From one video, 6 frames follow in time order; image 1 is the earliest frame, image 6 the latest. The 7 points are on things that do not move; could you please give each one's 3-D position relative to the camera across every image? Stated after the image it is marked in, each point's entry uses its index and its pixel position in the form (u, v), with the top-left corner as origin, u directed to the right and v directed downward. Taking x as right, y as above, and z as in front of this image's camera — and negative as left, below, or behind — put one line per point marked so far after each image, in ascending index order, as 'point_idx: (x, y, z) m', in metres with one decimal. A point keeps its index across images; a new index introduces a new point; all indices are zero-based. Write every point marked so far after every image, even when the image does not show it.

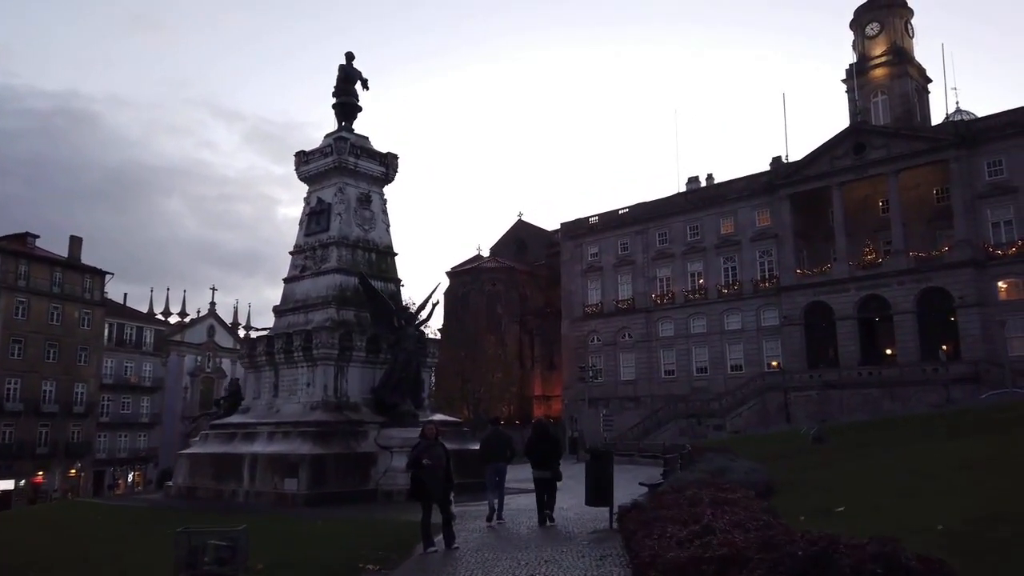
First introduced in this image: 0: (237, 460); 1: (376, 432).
0: (-7.0, -4.3, +18.9) m
1: (-3.5, -3.7, +19.2) m
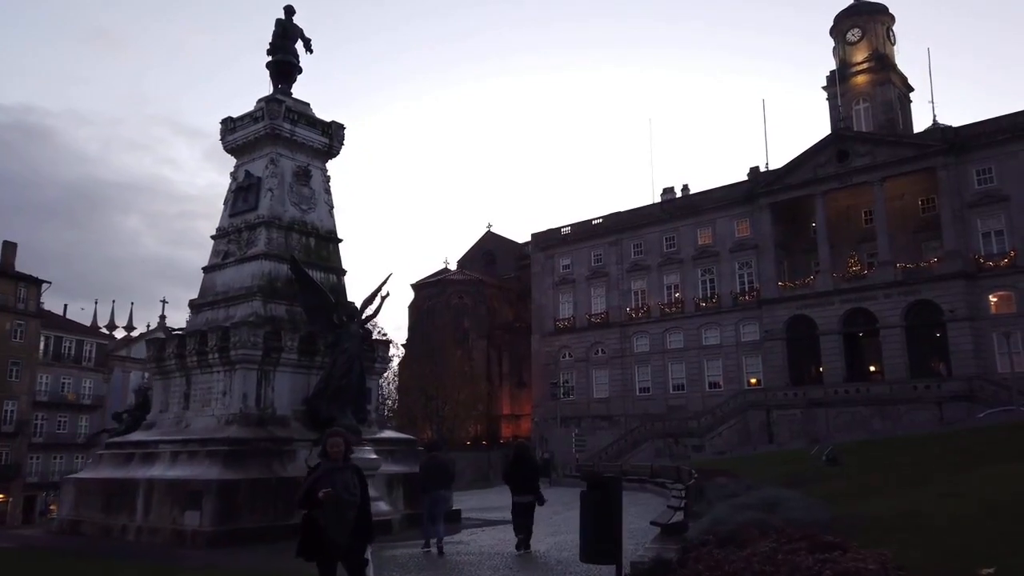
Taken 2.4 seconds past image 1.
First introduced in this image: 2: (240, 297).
0: (-7.7, -4.0, +15.2) m
1: (-4.3, -3.4, +15.6) m
2: (-6.1, -0.2, +16.9) m
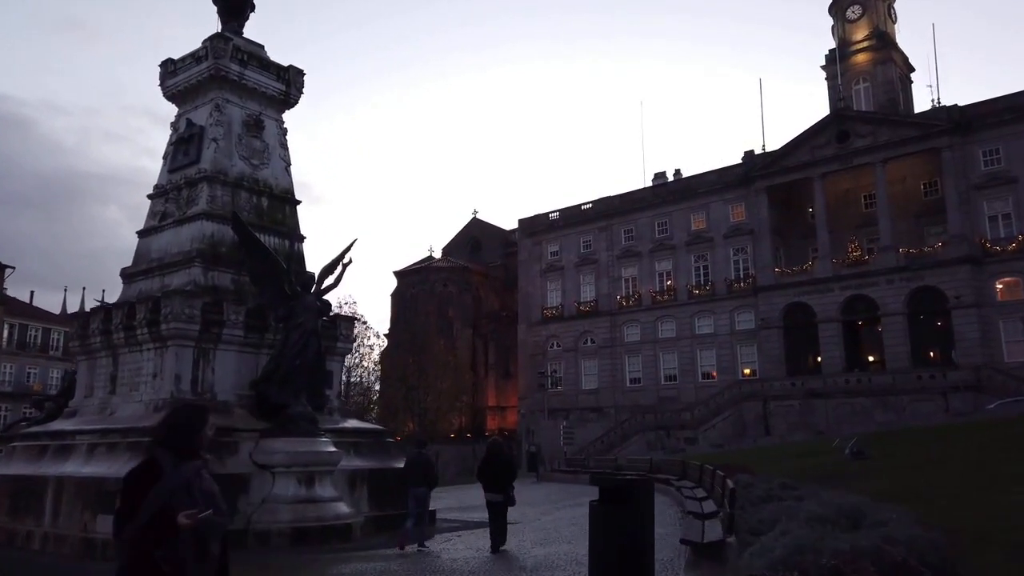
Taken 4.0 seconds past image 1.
0: (-8.0, -3.3, +12.8) m
1: (-4.6, -2.8, +13.3) m
2: (-6.4, +0.5, +14.4) m
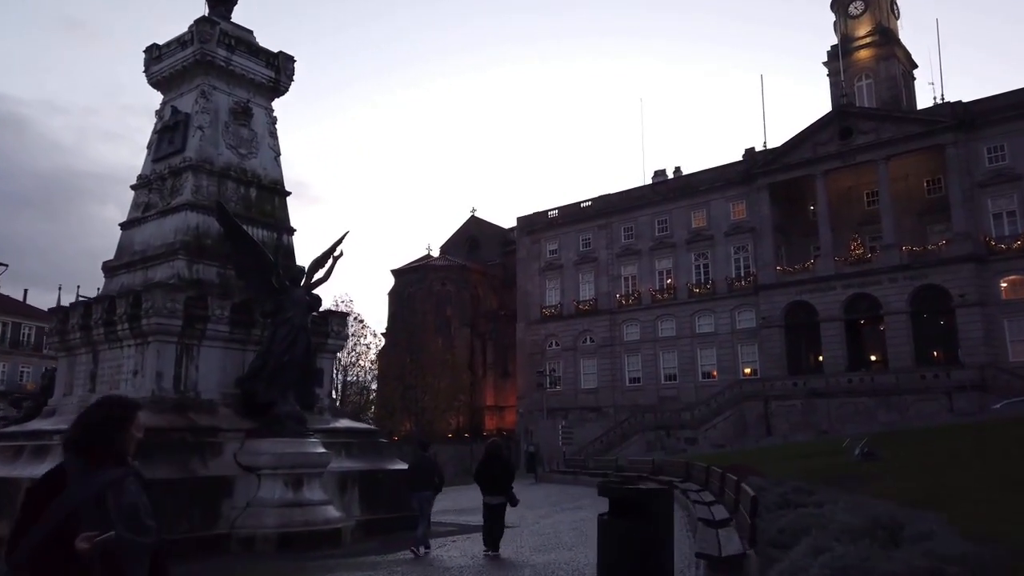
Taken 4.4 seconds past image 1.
0: (-8.1, -3.2, +12.1) m
1: (-4.6, -2.6, +12.7) m
2: (-6.5, +0.6, +13.8) m
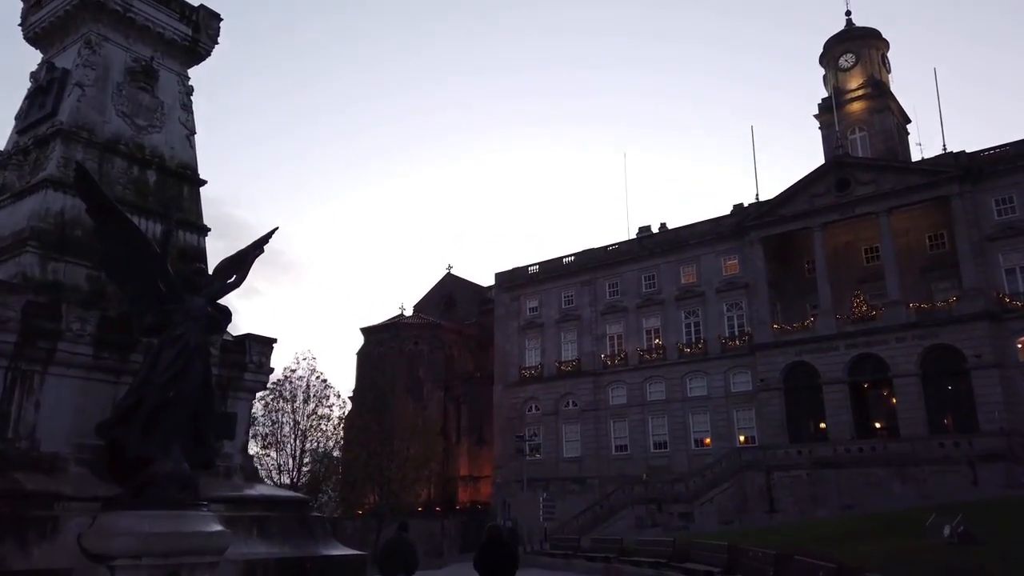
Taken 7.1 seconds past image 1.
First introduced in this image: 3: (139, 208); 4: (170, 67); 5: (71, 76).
0: (-8.3, -3.1, +7.8) m
1: (-4.8, -2.6, +8.5) m
2: (-6.7, +0.5, +9.9) m
3: (-5.4, +1.2, +11.0) m
4: (-5.5, +3.6, +12.2) m
5: (-6.5, +3.1, +11.1) m
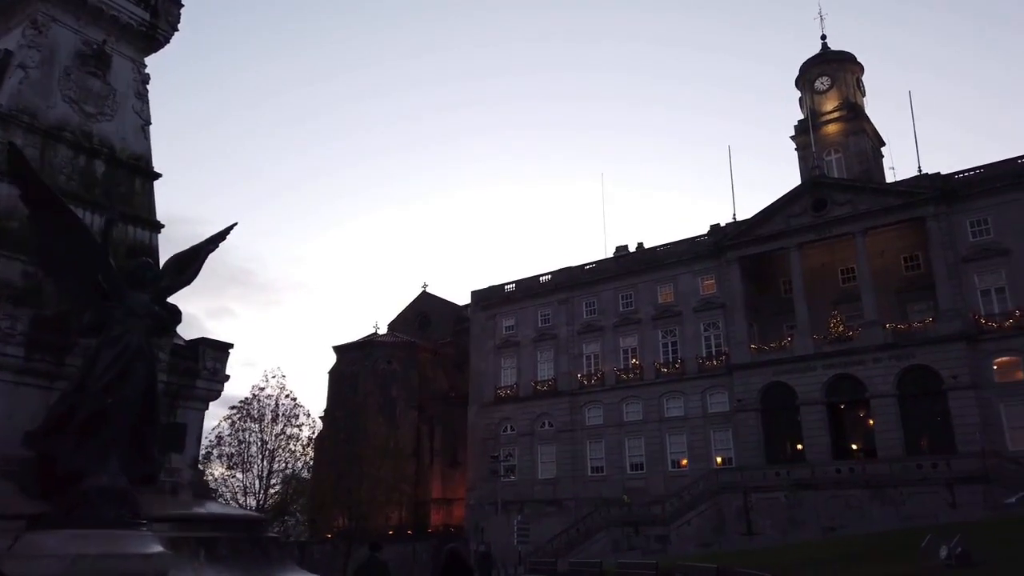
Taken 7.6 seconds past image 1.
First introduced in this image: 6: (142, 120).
0: (-8.5, -3.0, +6.8) m
1: (-5.1, -2.6, +7.6) m
2: (-7.0, +0.6, +9.0) m
3: (-5.7, +1.2, +10.2) m
4: (-5.8, +3.5, +11.4) m
5: (-6.8, +3.1, +10.2) m
6: (-5.6, +2.5, +11.5) m
